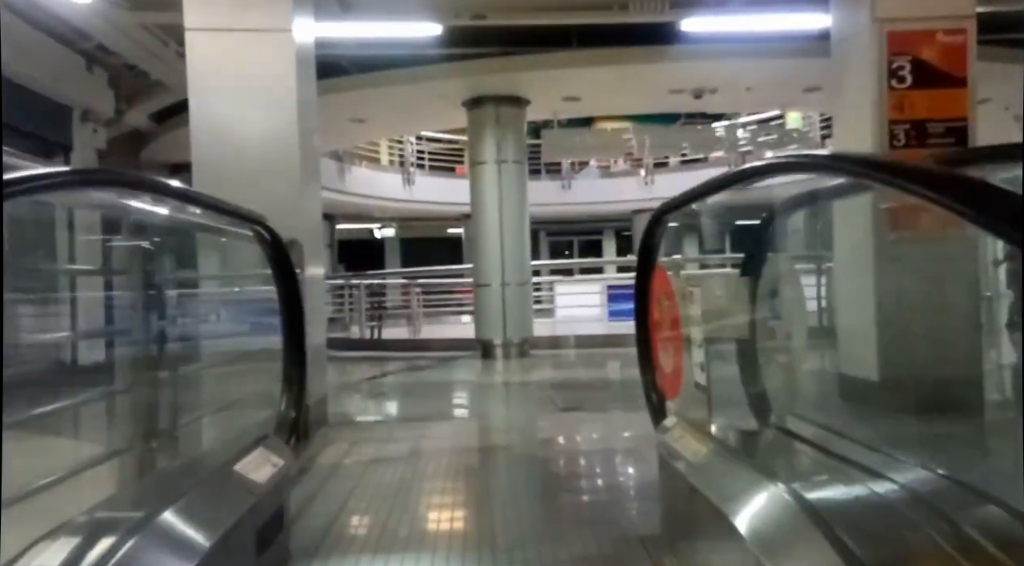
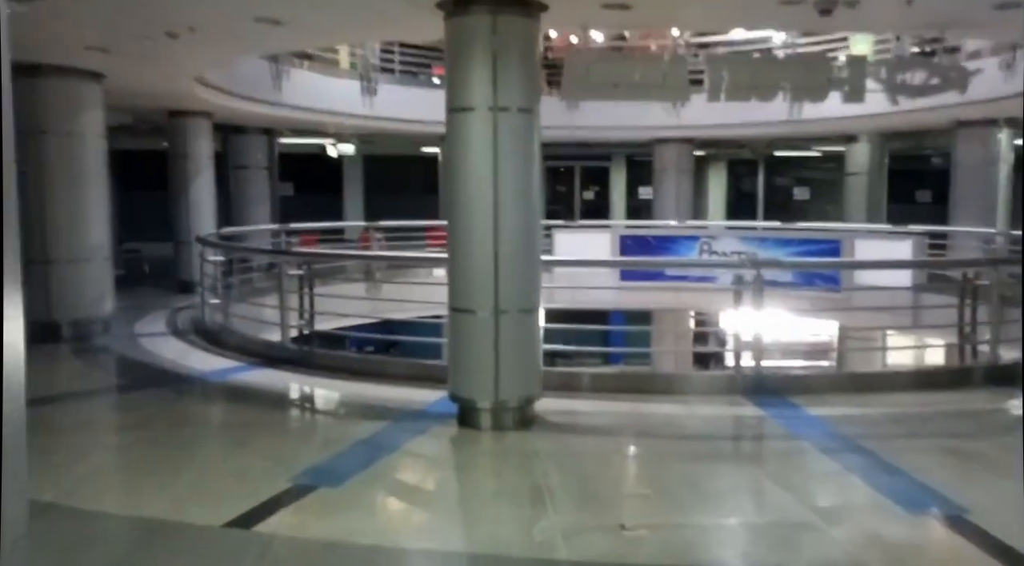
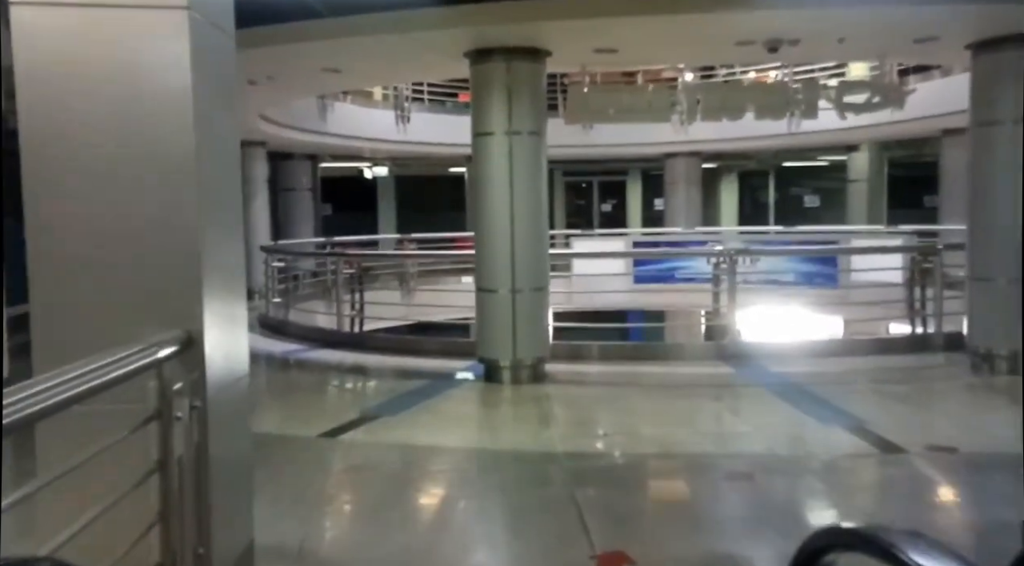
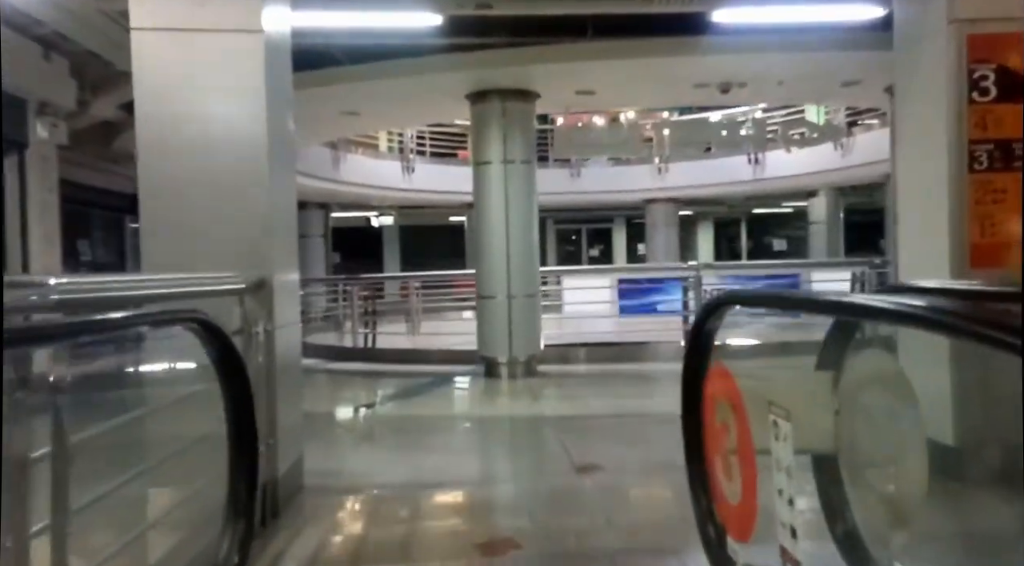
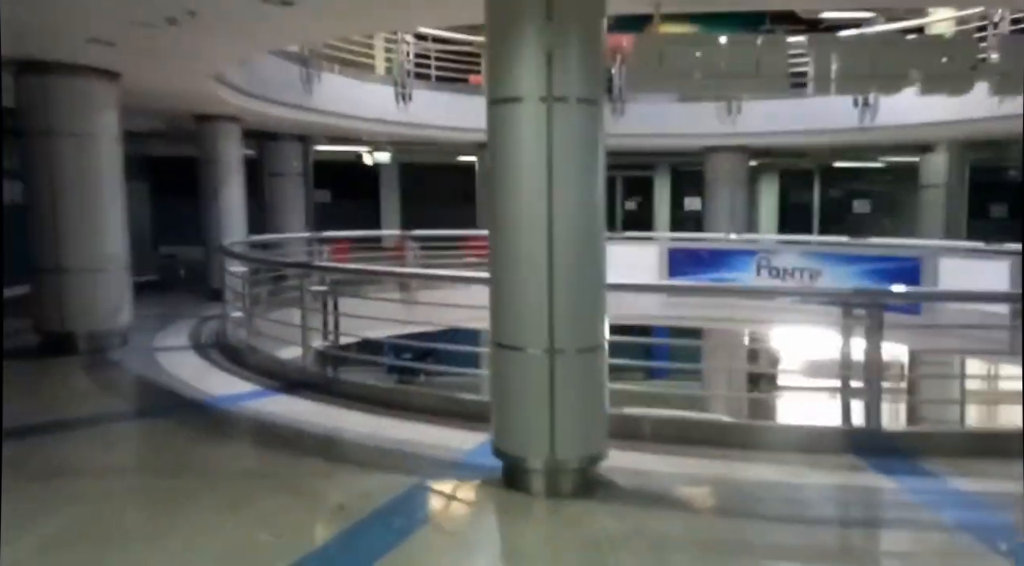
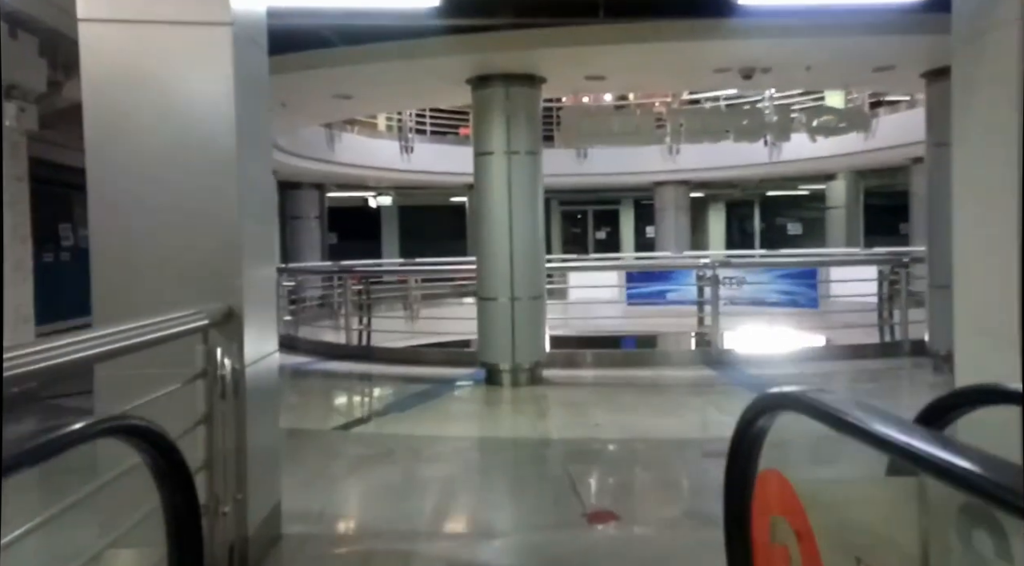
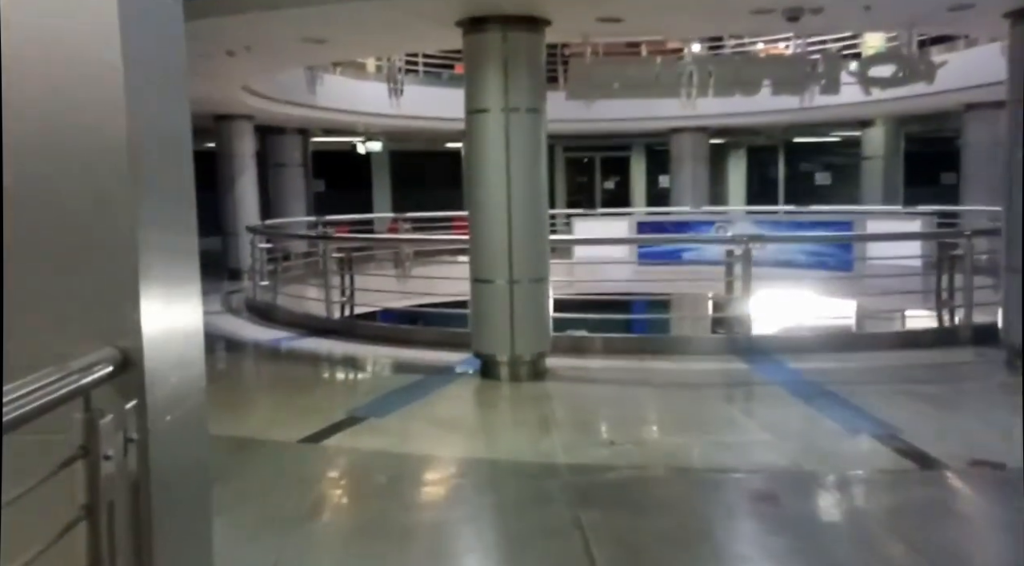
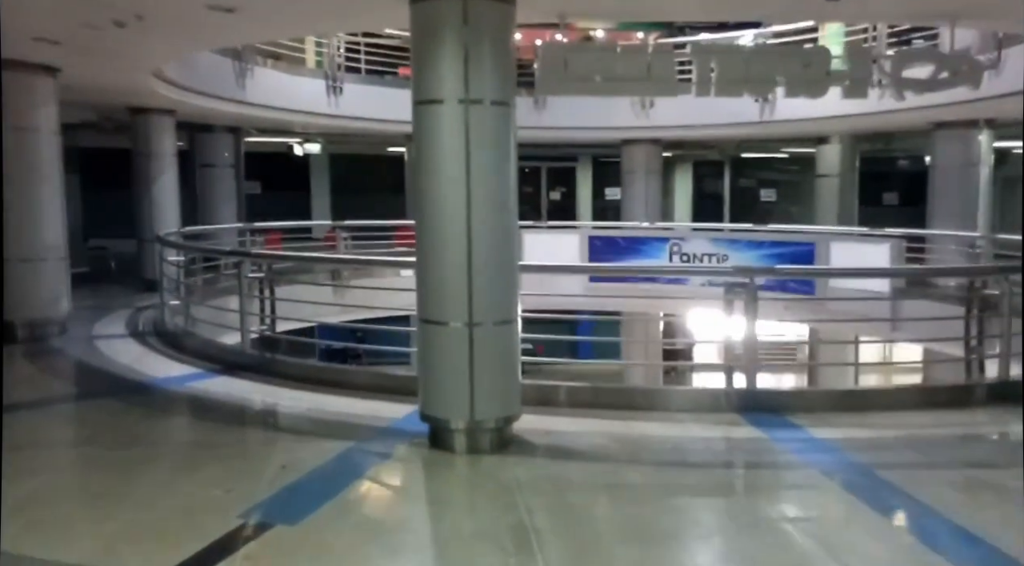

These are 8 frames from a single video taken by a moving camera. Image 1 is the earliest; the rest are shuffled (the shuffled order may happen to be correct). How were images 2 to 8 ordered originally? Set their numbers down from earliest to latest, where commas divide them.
4, 6, 3, 7, 2, 8, 5
